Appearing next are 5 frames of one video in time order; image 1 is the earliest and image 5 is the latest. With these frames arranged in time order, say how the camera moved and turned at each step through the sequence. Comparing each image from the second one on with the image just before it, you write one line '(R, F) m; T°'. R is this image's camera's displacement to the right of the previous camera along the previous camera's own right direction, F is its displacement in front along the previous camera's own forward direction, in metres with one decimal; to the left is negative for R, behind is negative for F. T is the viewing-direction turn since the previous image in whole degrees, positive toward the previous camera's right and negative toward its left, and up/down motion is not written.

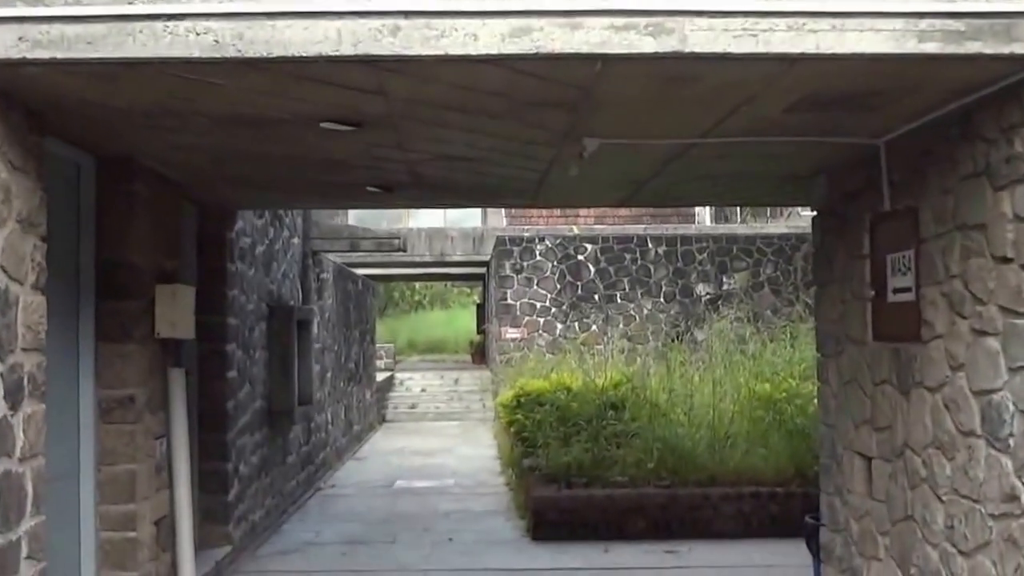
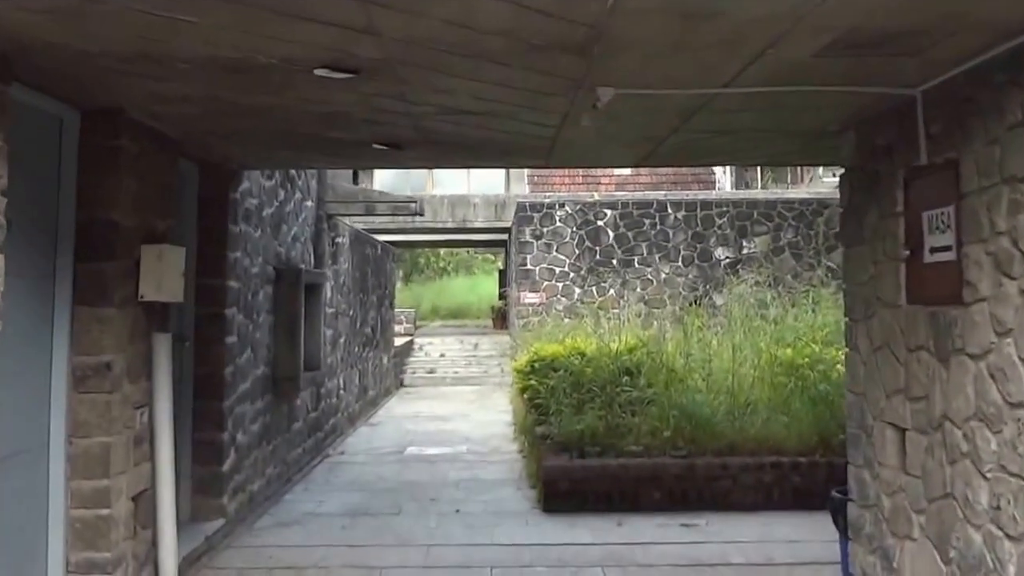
(0.0, +0.2) m; -1°
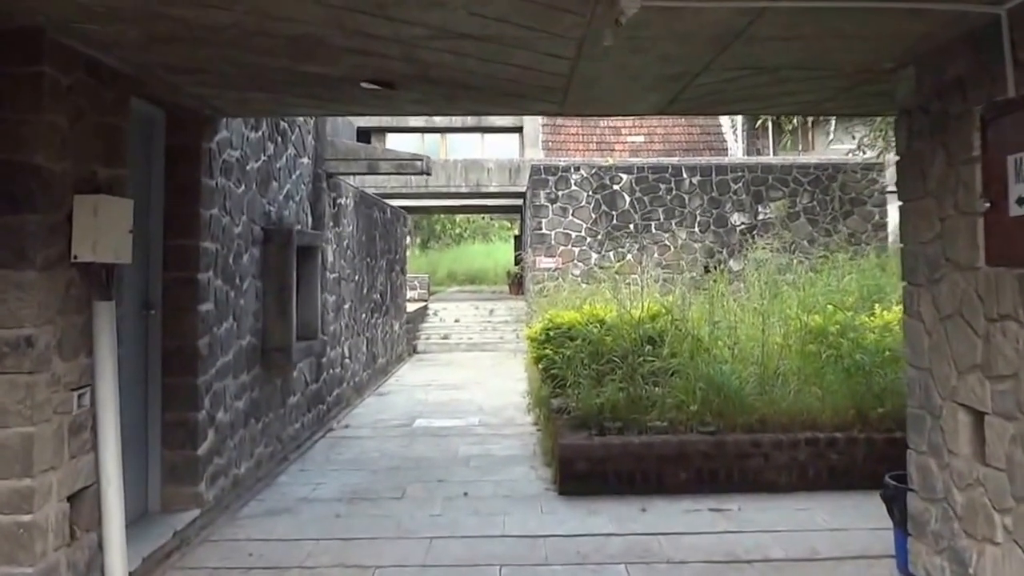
(0.0, +0.5) m; -1°
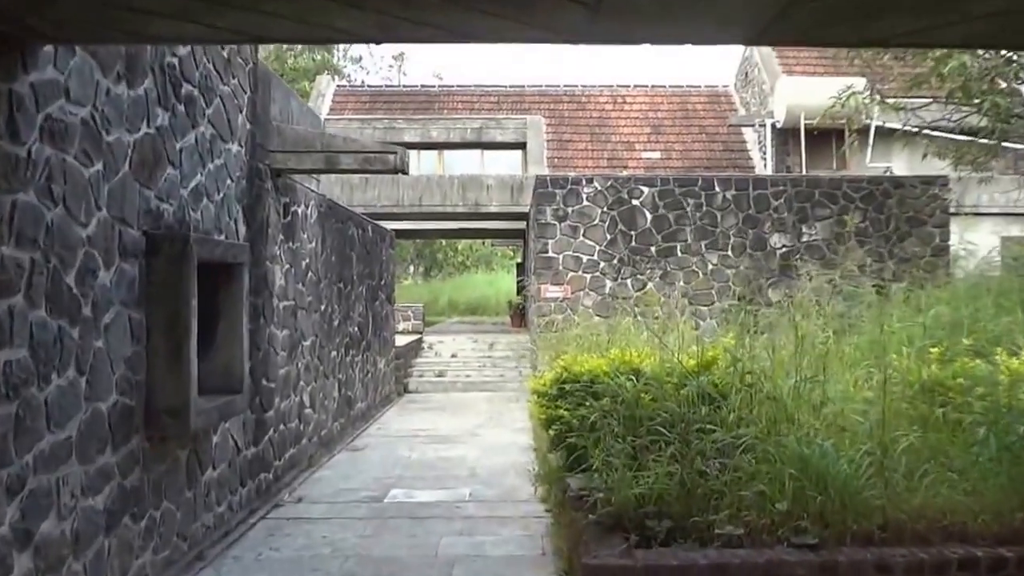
(0.0, +1.5) m; 0°
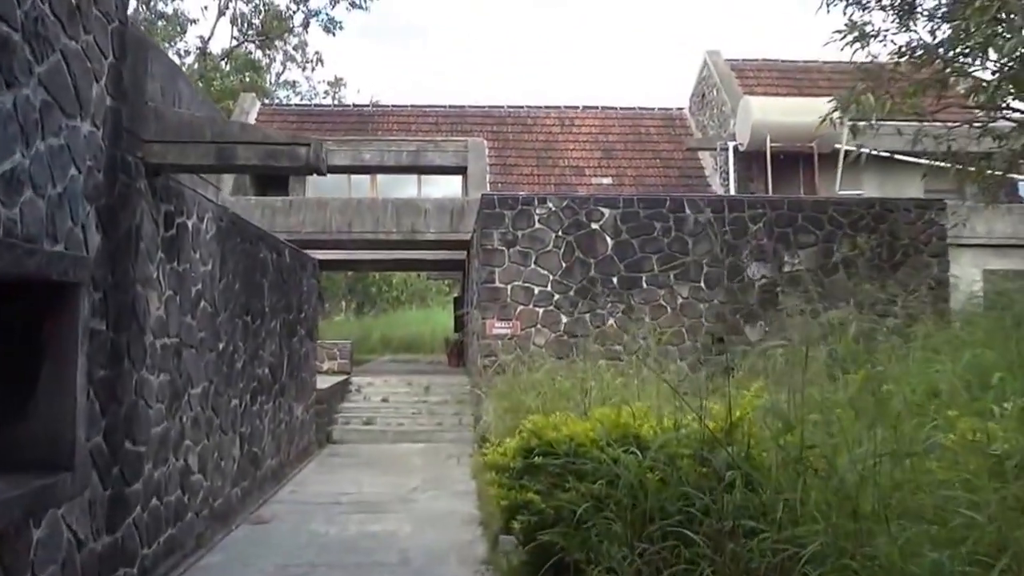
(0.0, +1.2) m; +2°
